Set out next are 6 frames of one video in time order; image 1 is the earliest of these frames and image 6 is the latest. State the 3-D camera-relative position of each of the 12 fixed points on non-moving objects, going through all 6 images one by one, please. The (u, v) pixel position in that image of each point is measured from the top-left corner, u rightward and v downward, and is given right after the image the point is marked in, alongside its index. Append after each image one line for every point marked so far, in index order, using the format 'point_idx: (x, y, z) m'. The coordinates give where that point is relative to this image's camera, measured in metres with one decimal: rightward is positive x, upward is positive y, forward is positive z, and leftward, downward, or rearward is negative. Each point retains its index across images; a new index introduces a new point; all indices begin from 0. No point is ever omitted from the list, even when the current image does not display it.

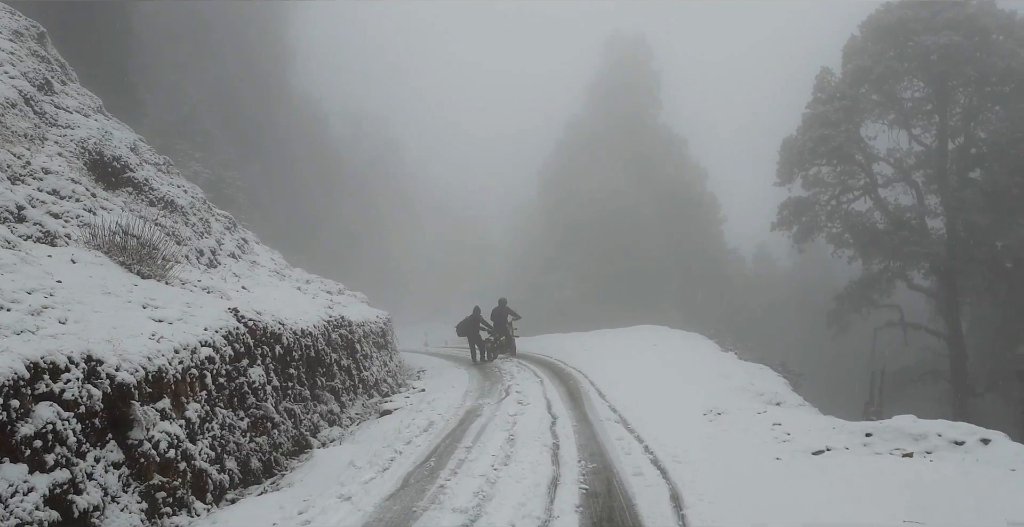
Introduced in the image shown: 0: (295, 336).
0: (-3.3, -1.1, +7.1) m
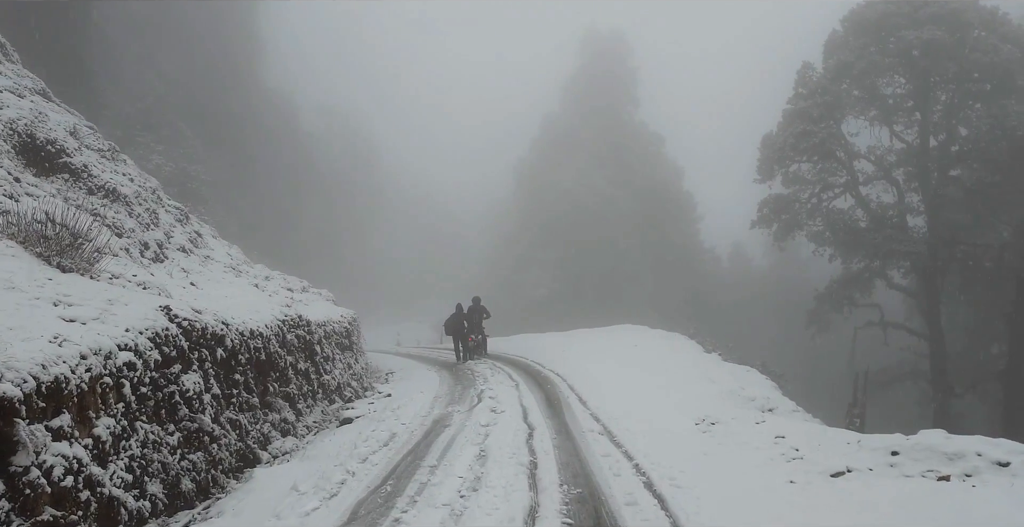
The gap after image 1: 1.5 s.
0: (-3.6, -1.0, +6.3) m
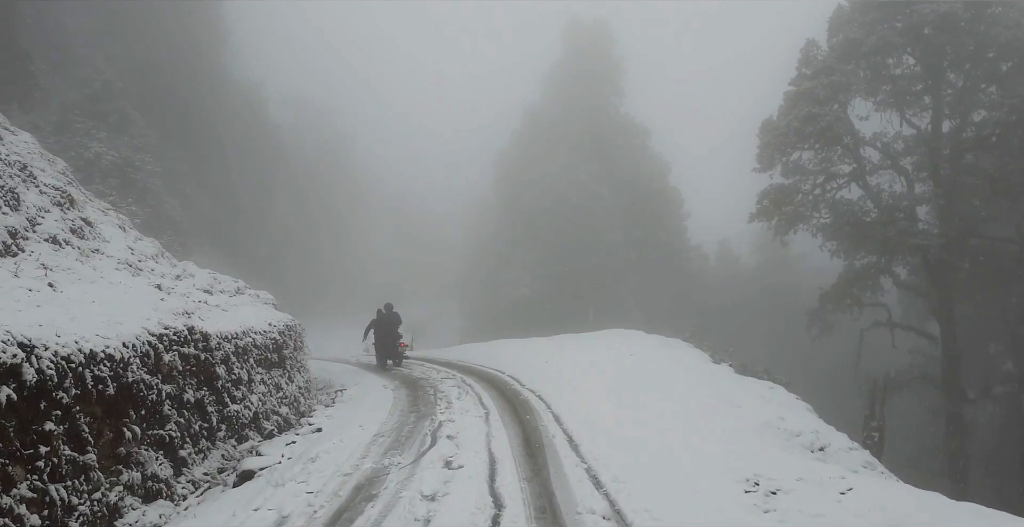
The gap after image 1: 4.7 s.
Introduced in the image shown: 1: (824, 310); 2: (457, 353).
0: (-4.0, -0.9, +4.2) m
1: (+12.5, -1.8, +19.1) m
2: (-1.8, -3.4, +18.0) m
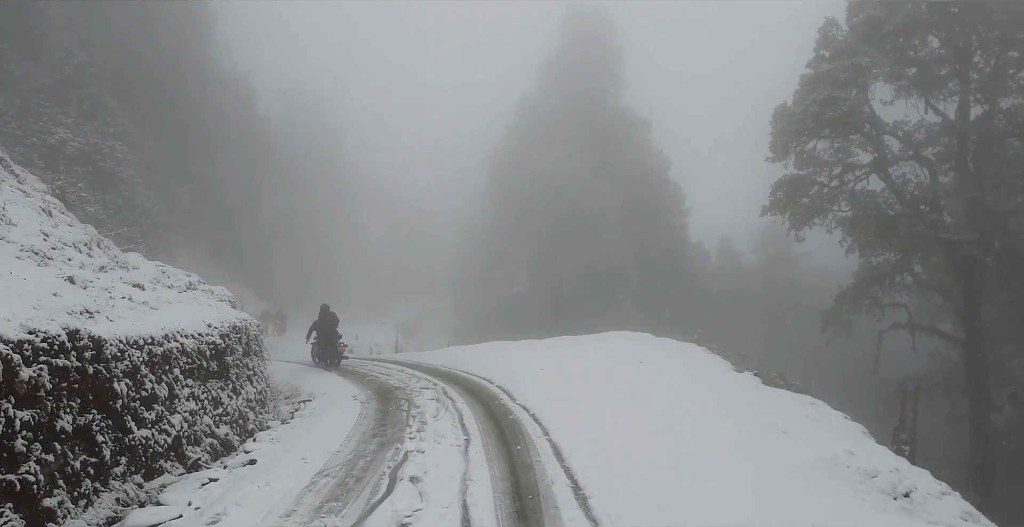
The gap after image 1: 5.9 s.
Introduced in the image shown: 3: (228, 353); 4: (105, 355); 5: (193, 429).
0: (-4.1, -0.8, +2.8) m
1: (+12.2, -1.7, +17.9) m
2: (-2.1, -3.2, +16.6) m
3: (-4.6, -1.5, +7.8) m
4: (-4.1, -0.9, +4.8) m
5: (-4.1, -2.2, +6.1) m
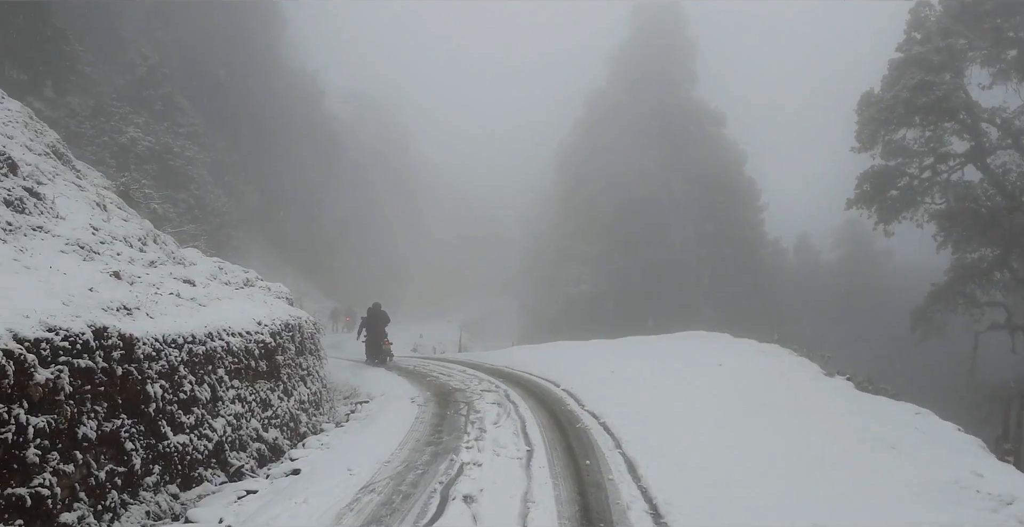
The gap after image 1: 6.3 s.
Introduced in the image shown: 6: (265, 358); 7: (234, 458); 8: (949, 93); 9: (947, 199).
0: (-3.7, -0.7, +2.5) m
1: (+14.3, -1.4, +15.5) m
2: (-0.1, -3.1, +16.0) m
3: (-3.6, -1.4, +7.5) m
4: (-3.5, -0.9, +4.4) m
5: (-3.3, -2.1, +5.7) m
6: (-3.5, -1.4, +6.9) m
7: (-3.3, -2.3, +5.5) m
8: (+12.7, +5.3, +13.3) m
9: (+13.5, +2.2, +14.4) m
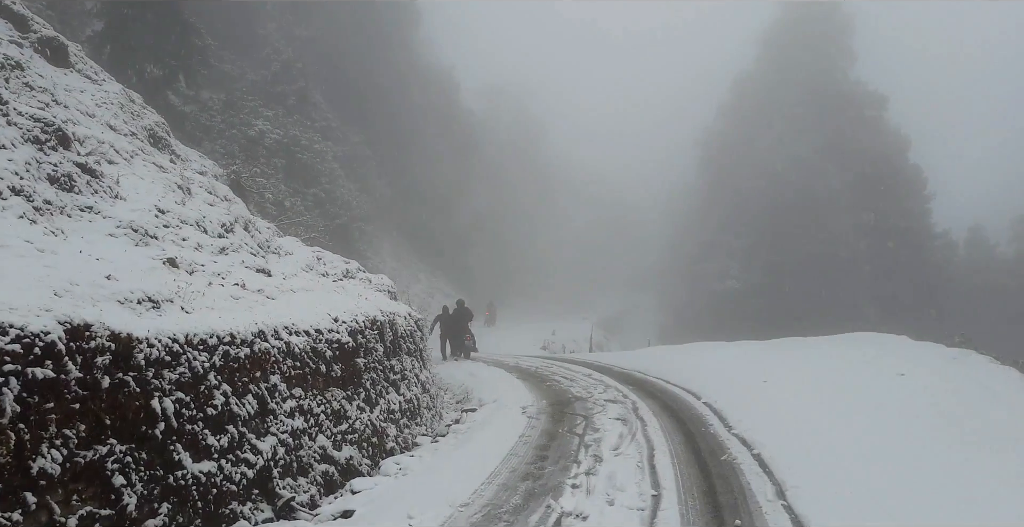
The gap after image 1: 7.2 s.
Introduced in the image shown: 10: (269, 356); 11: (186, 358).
0: (-3.4, -0.6, +1.6) m
1: (+17.4, -0.8, +9.5) m
2: (+3.7, -2.7, +13.7) m
3: (-2.0, -1.2, +6.4) m
4: (-2.7, -0.7, +3.4) m
5: (-2.1, -1.9, +4.7) m
6: (-2.1, -1.2, +5.8) m
7: (-2.1, -2.1, +4.5) m
8: (+15.1, +5.8, +7.7) m
9: (+16.3, +2.7, +8.6) m
10: (-2.4, -0.9, +4.6) m
11: (-2.6, -0.7, +3.8) m
